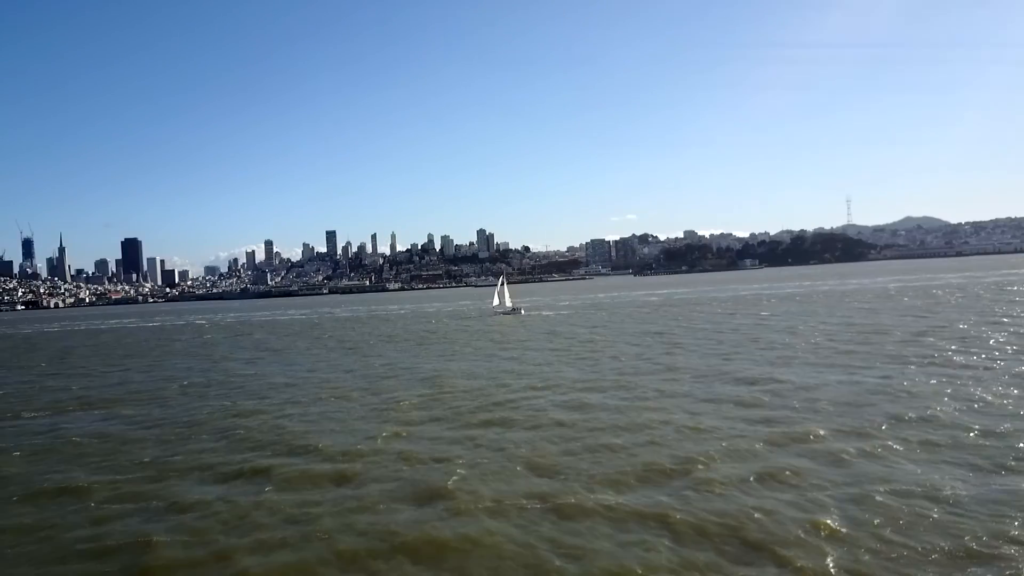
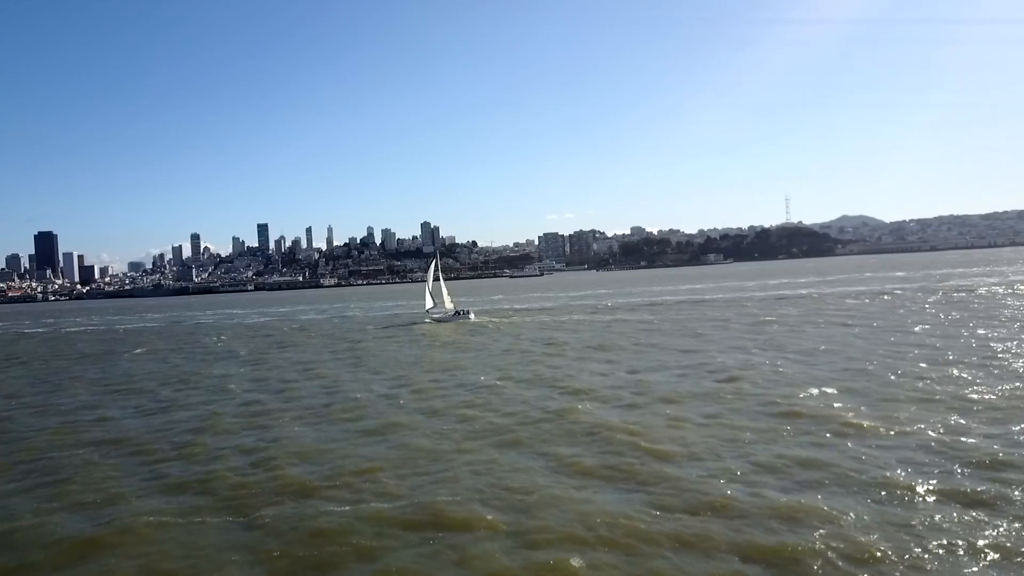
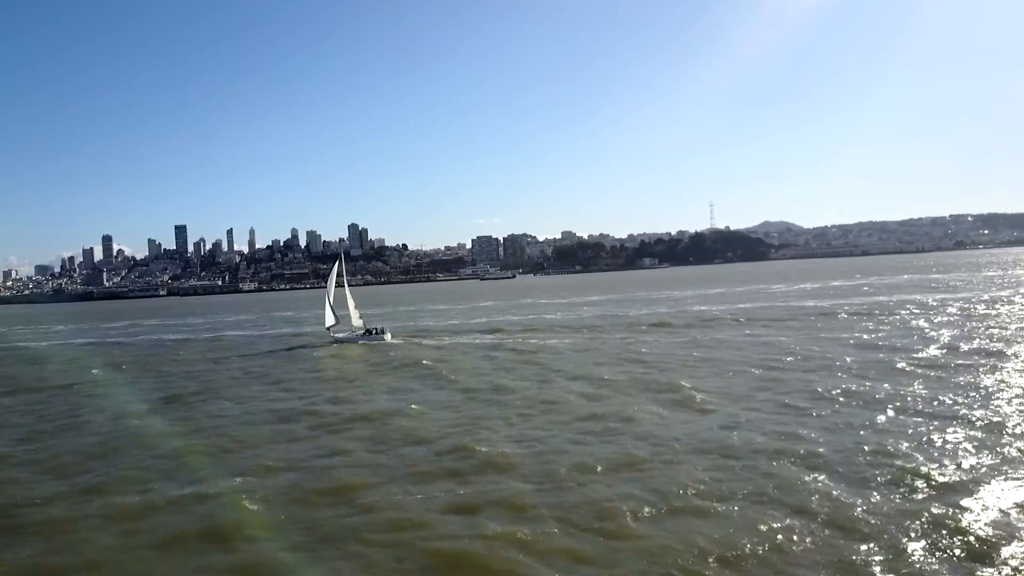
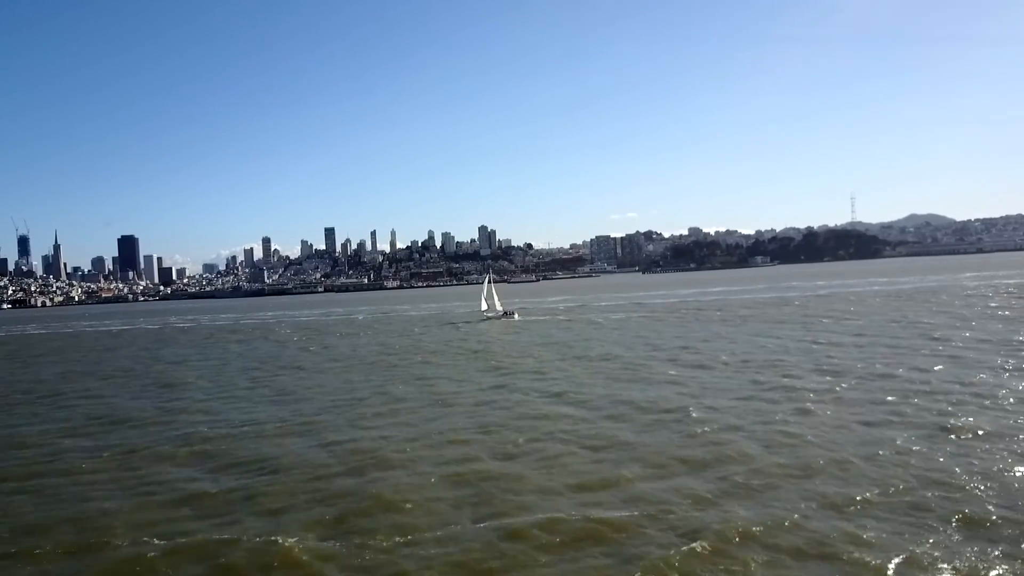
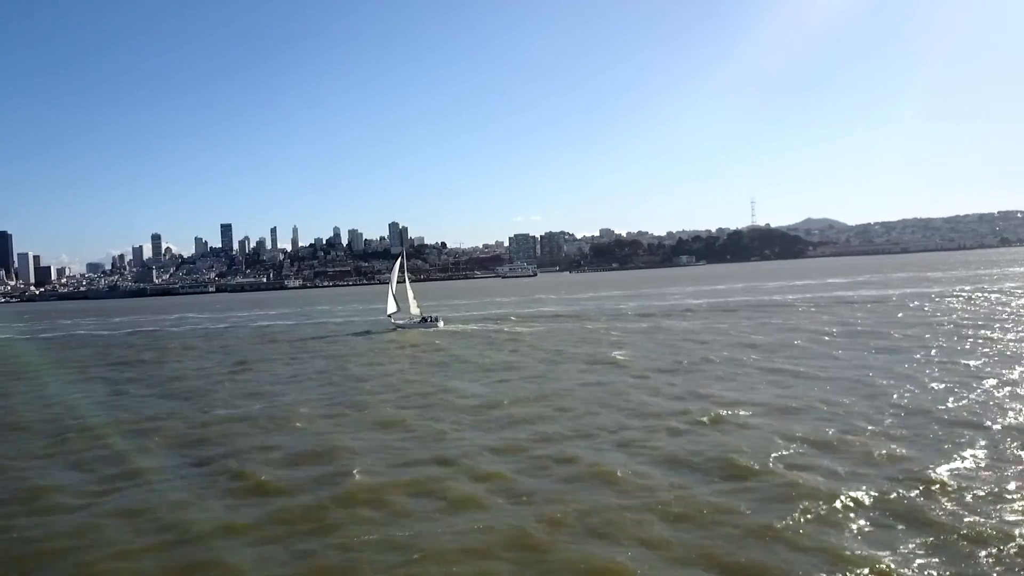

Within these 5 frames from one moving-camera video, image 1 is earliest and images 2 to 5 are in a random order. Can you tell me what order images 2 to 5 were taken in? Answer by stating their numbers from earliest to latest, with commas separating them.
4, 2, 5, 3
